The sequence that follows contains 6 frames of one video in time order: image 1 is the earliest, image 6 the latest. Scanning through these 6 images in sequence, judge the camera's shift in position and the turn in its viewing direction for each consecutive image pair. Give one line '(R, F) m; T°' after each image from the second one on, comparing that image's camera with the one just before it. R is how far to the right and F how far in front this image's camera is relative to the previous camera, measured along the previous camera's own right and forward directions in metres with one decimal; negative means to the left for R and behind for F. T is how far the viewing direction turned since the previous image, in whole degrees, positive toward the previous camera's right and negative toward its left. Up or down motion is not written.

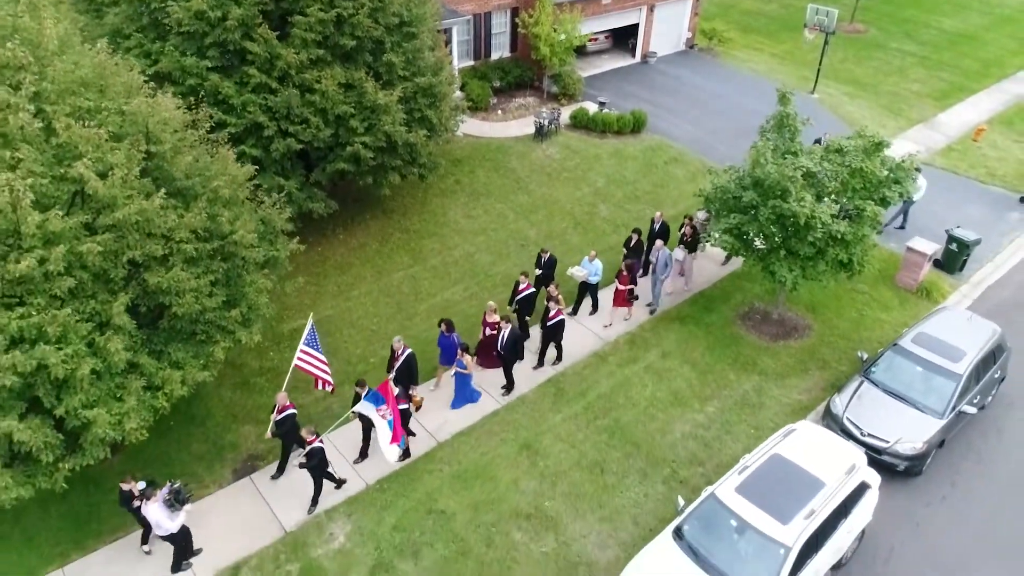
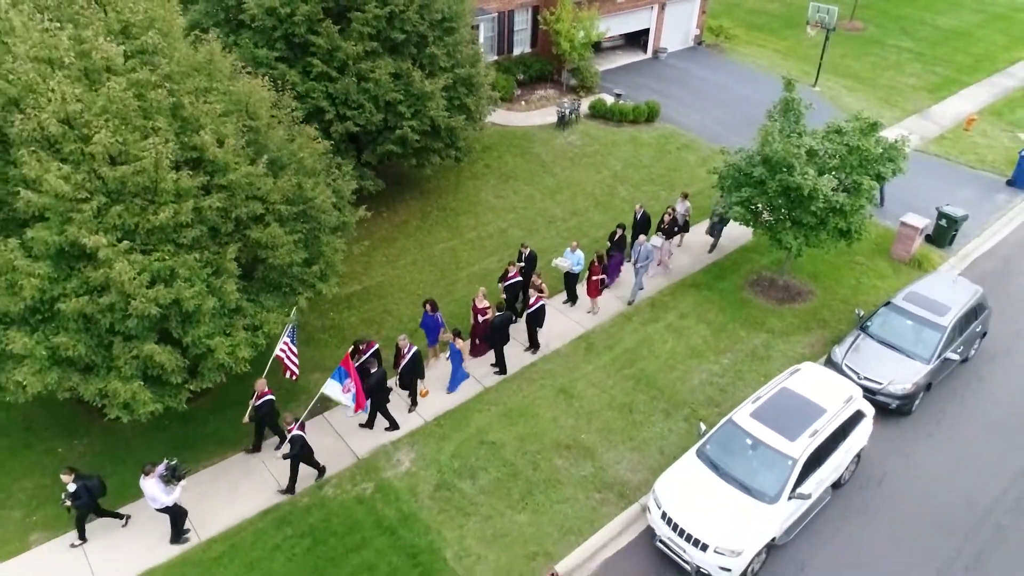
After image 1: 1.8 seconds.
(-0.6, -1.5) m; 0°
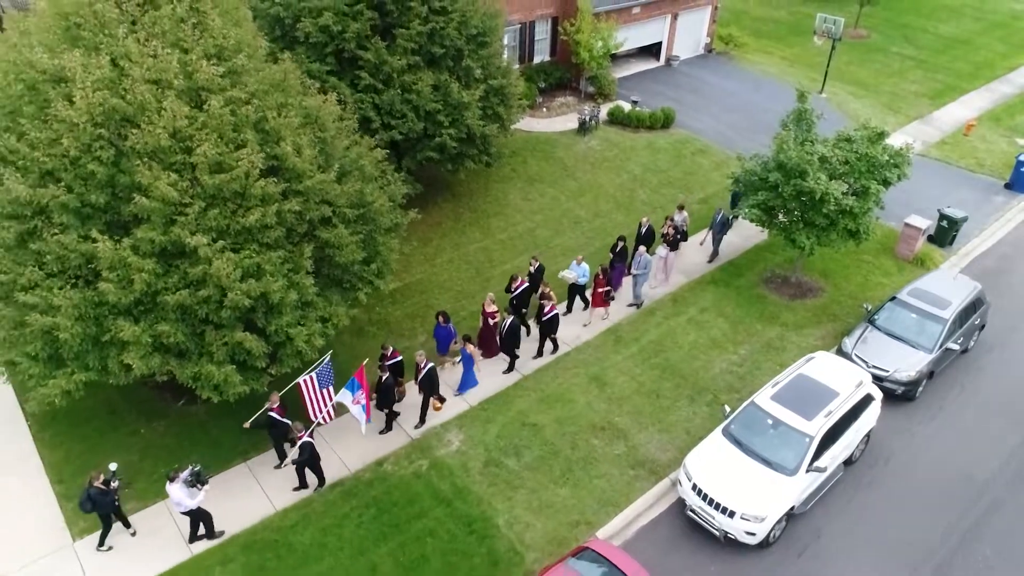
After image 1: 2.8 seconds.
(-0.7, -1.1) m; 0°
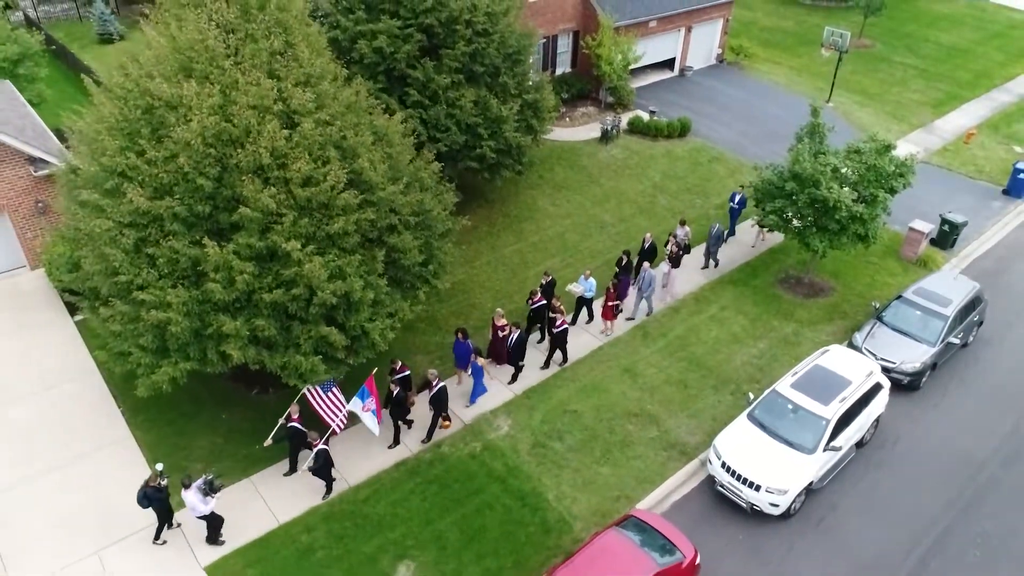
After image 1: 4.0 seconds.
(-0.8, -1.3) m; 0°
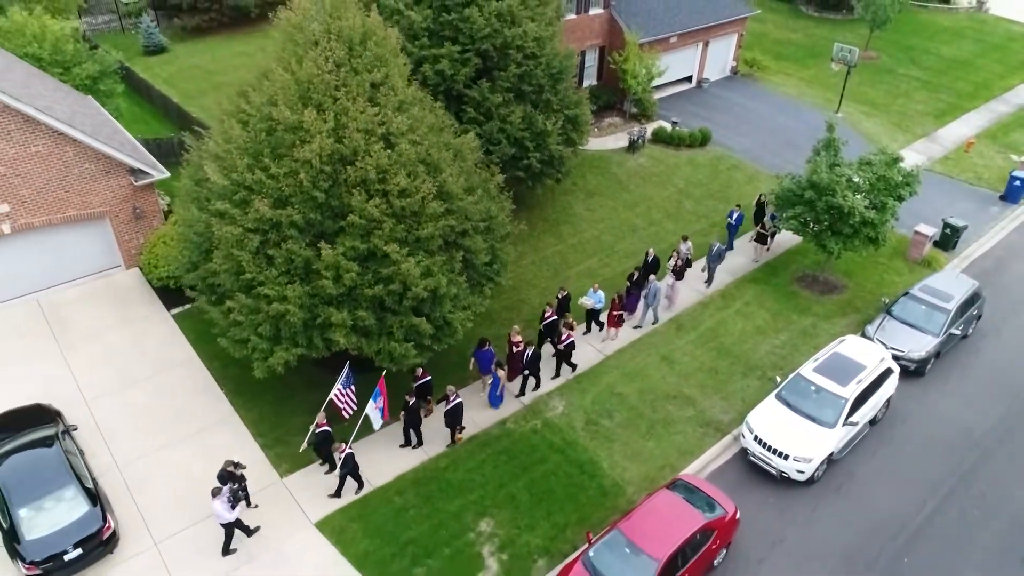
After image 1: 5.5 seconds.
(-1.1, -1.9) m; 0°
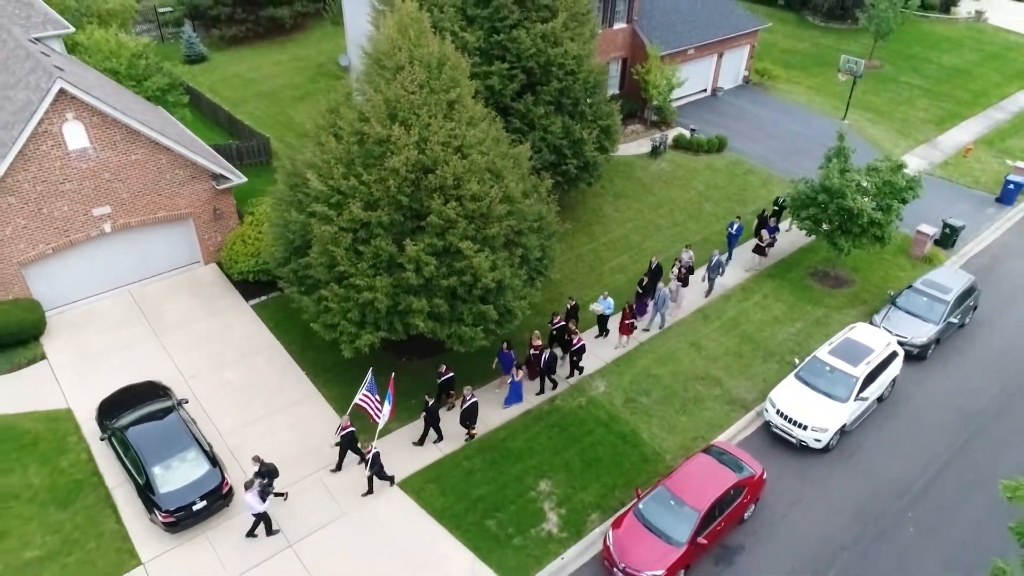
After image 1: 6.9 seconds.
(-1.1, -2.0) m; 0°
